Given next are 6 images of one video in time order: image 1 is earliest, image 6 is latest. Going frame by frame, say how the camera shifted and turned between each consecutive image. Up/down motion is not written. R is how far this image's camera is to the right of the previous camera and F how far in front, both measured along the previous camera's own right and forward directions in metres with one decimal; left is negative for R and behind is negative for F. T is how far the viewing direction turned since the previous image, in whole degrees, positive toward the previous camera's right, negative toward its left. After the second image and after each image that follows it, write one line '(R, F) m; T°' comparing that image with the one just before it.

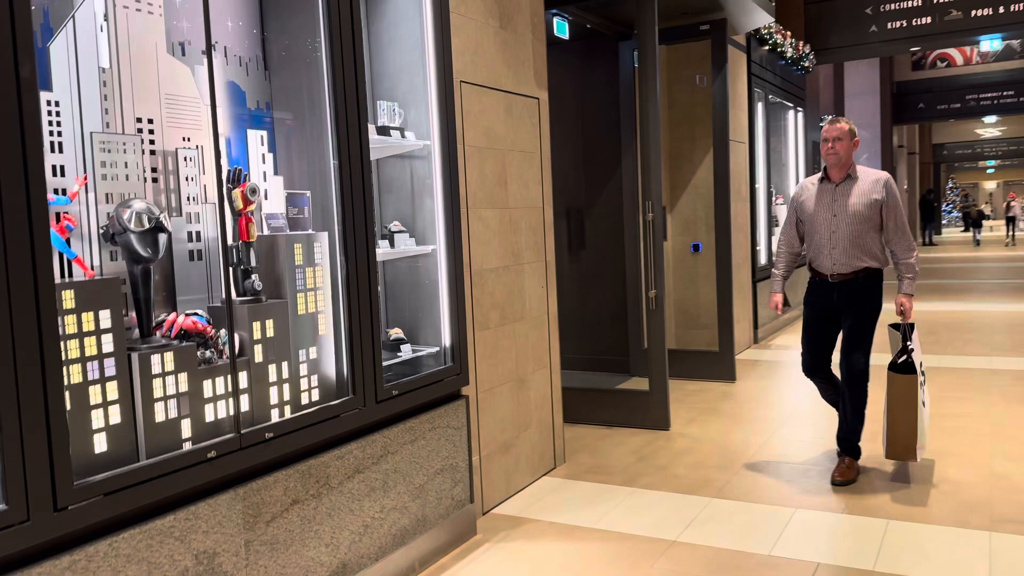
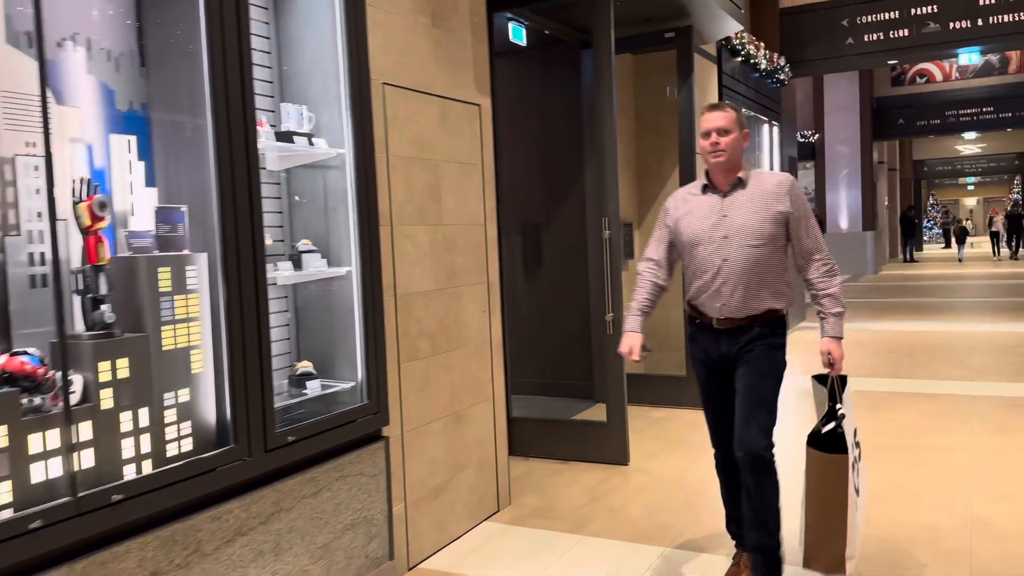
(+0.2, +0.4) m; +1°
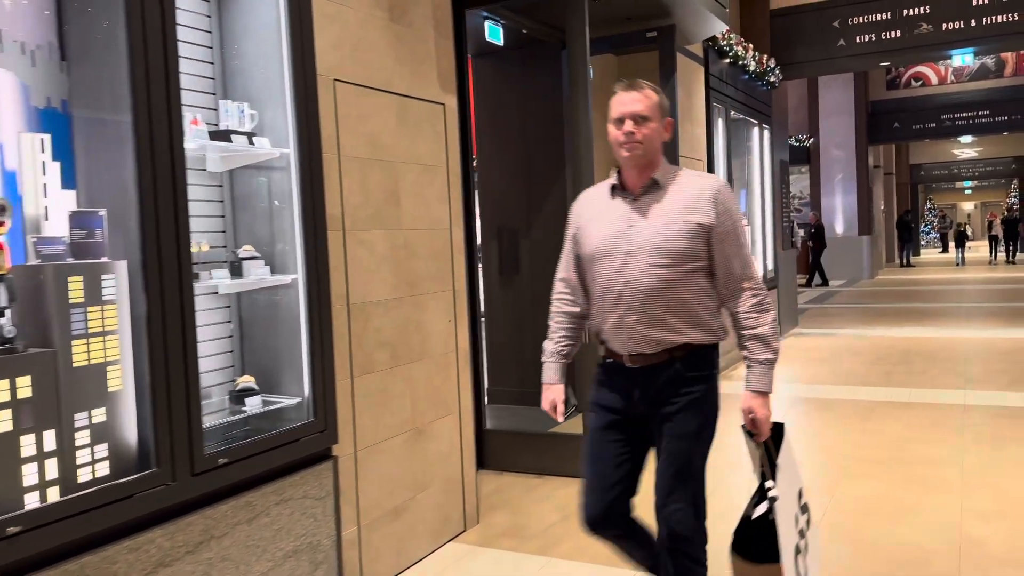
(+0.1, +0.2) m; 0°
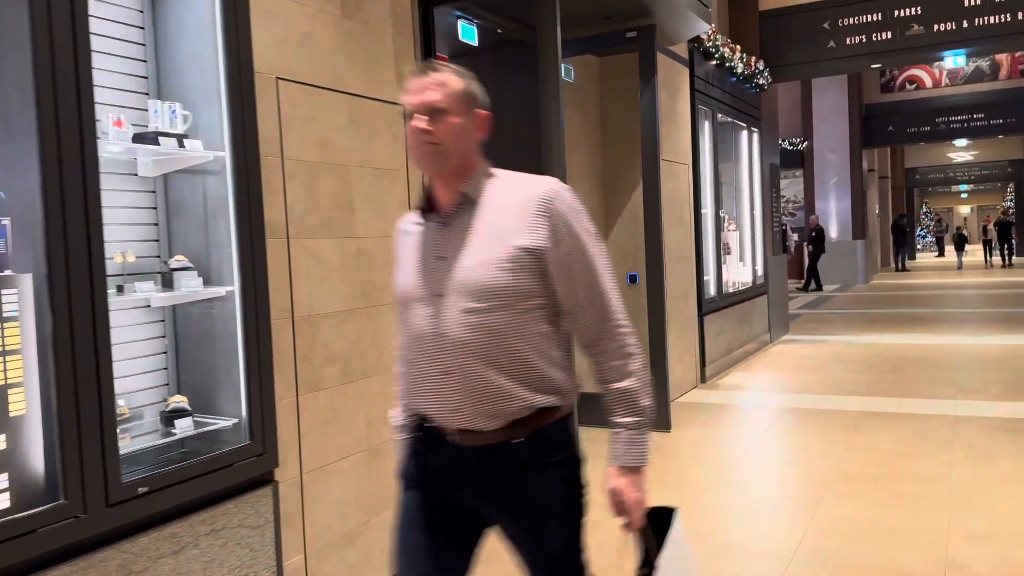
(+0.1, +0.2) m; 0°
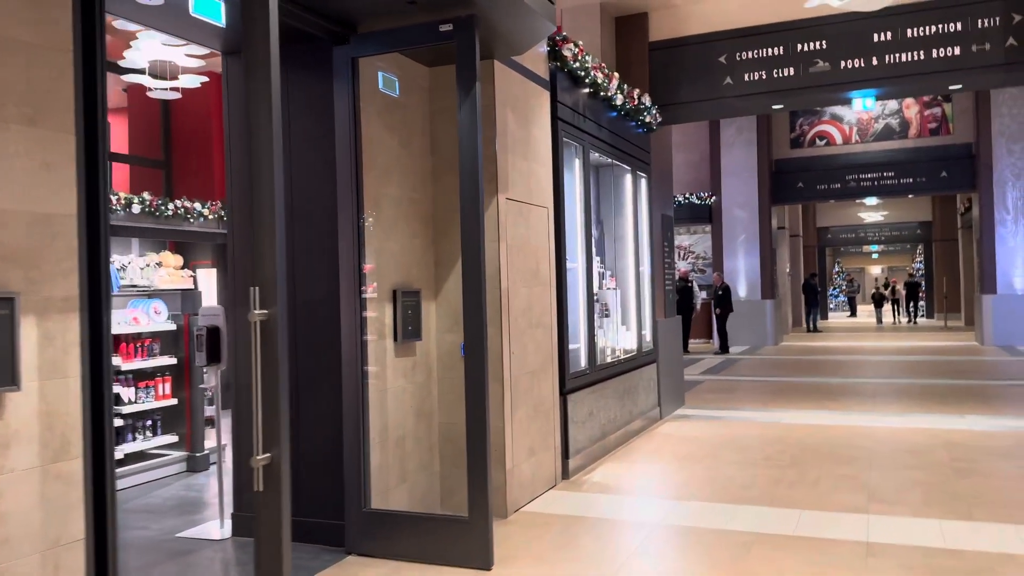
(+0.8, +1.3) m; +5°
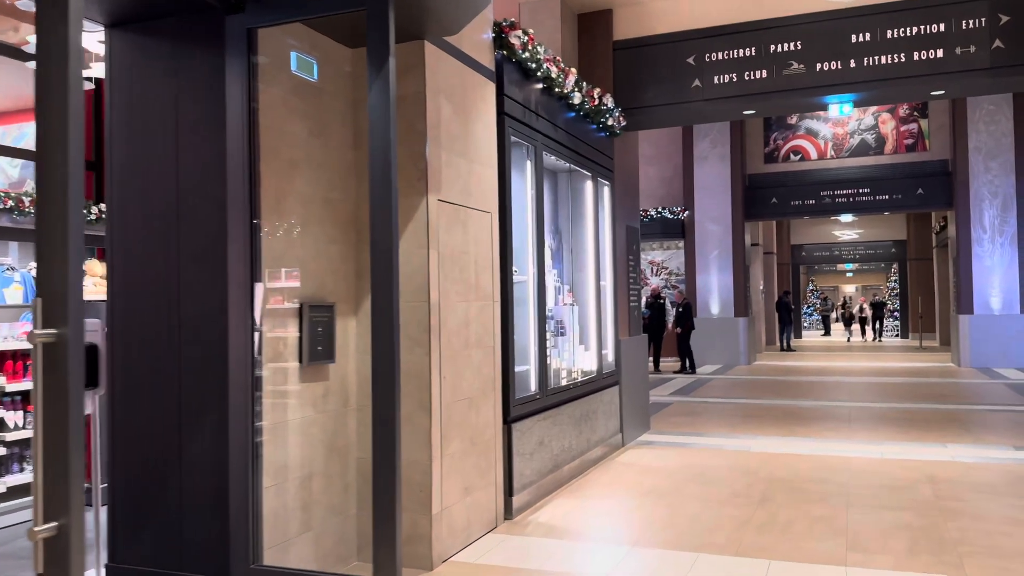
(+0.2, +0.6) m; +2°
